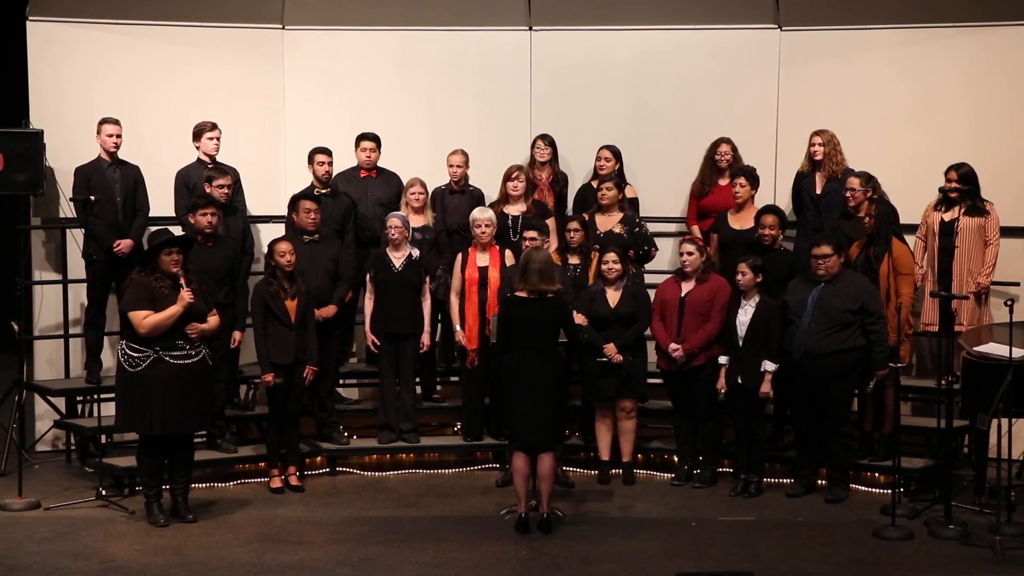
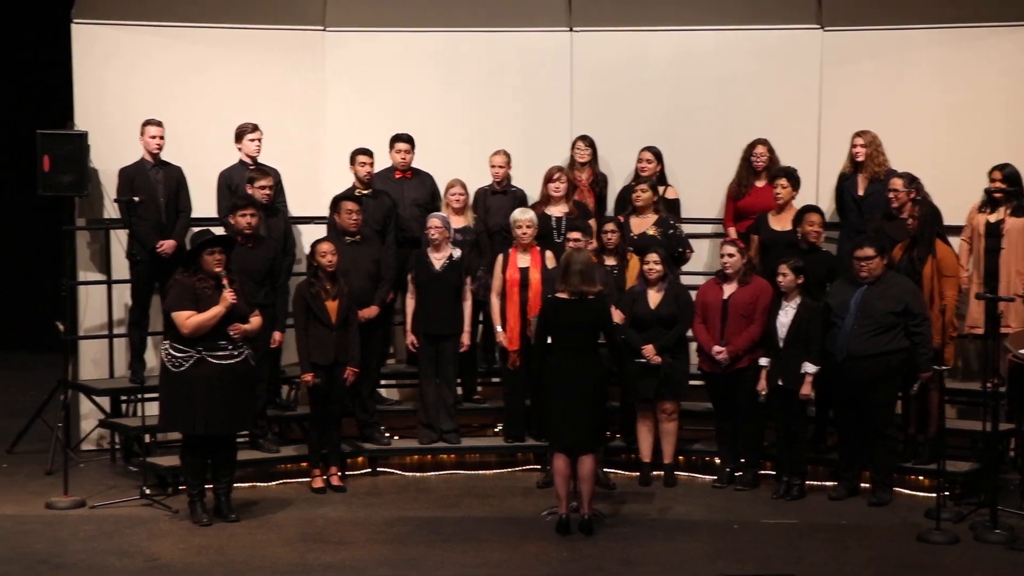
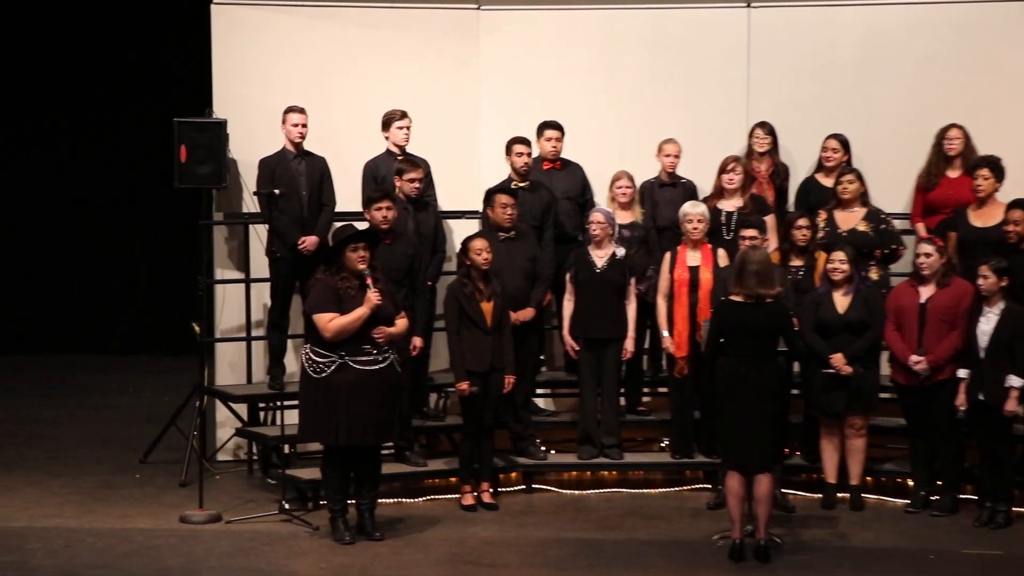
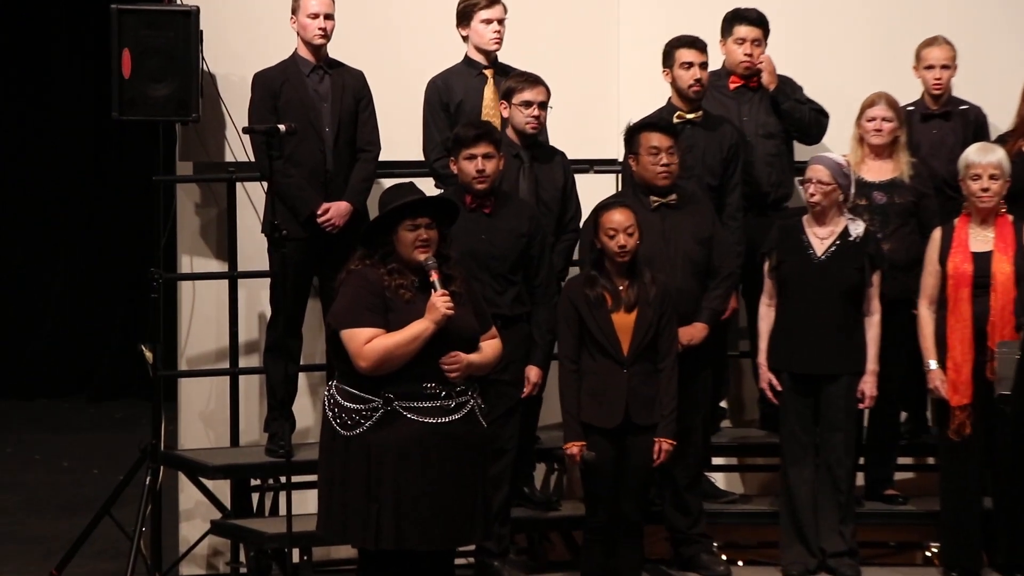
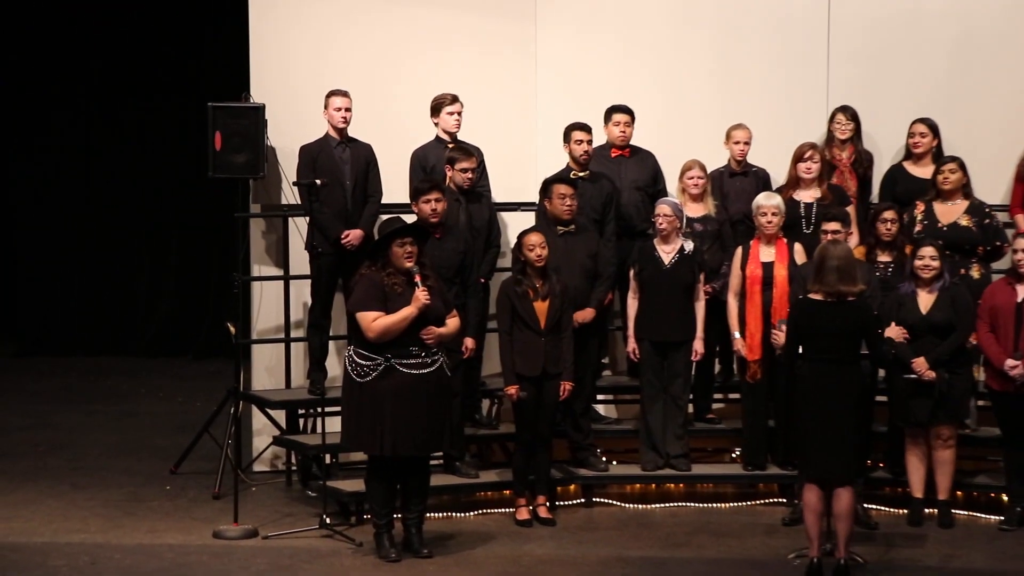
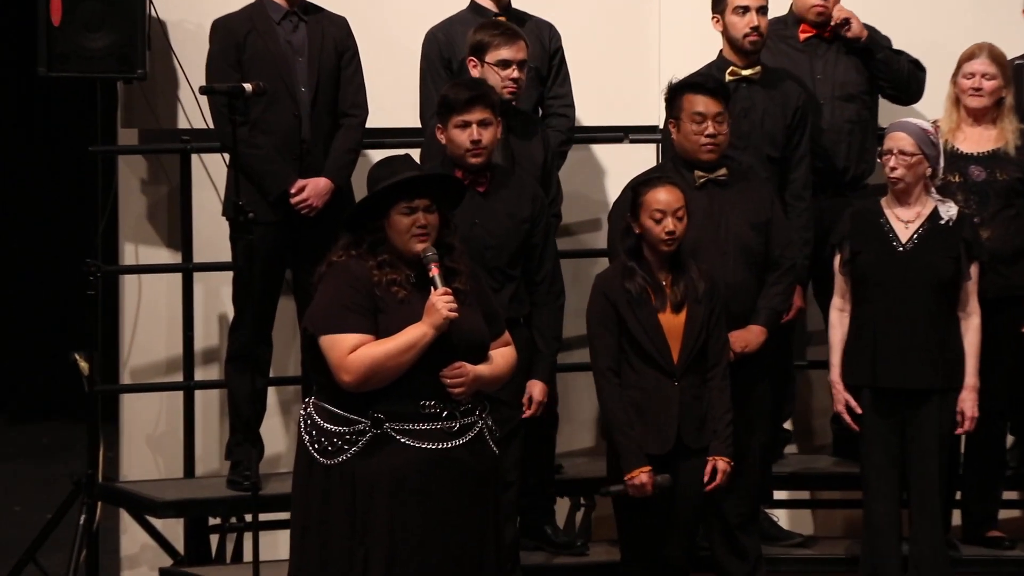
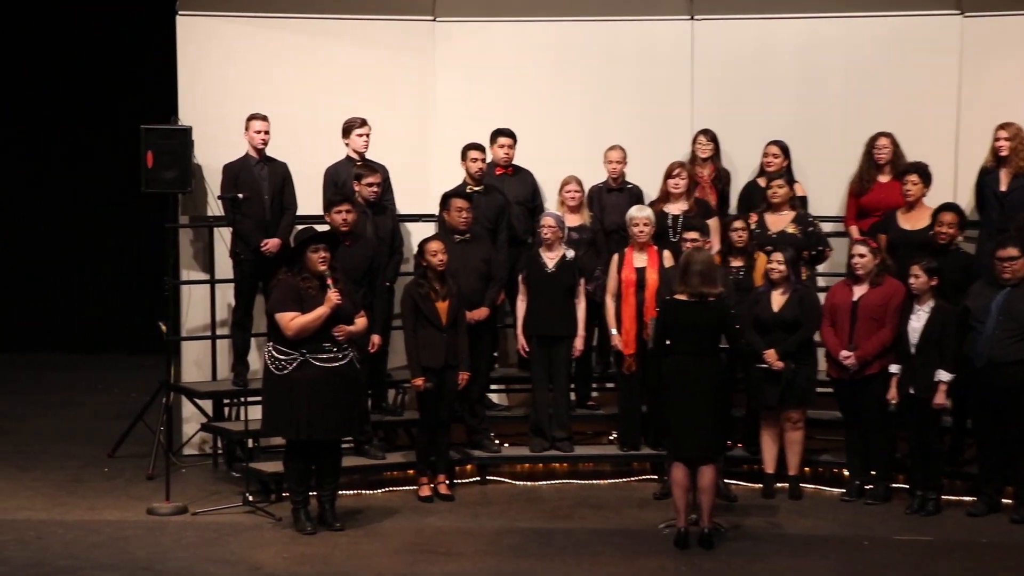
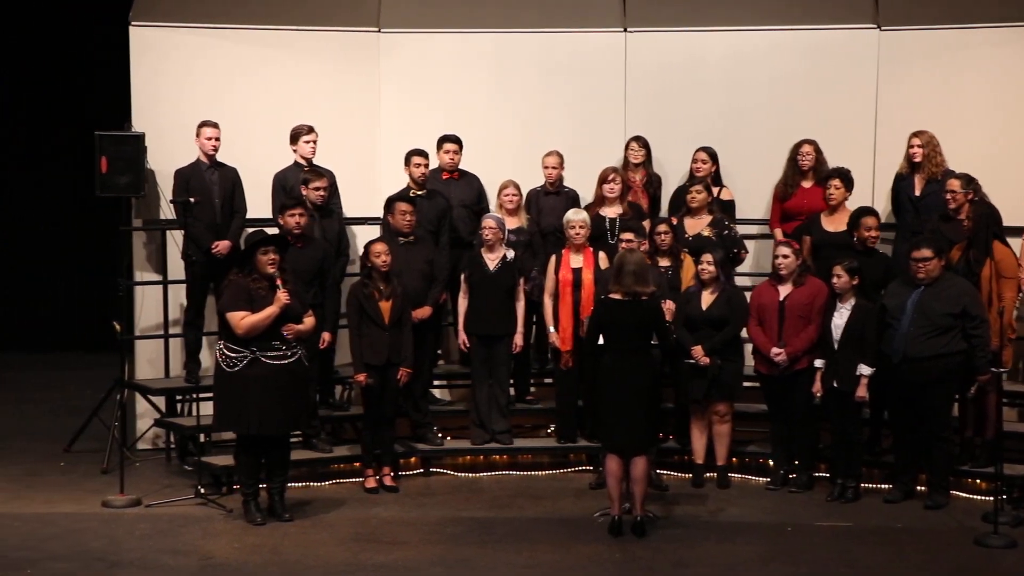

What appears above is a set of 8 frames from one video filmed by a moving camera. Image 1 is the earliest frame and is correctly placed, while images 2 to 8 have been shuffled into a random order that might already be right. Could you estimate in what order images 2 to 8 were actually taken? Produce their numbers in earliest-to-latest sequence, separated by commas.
2, 8, 7, 3, 5, 4, 6
